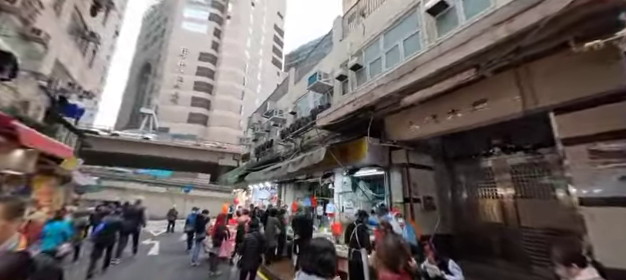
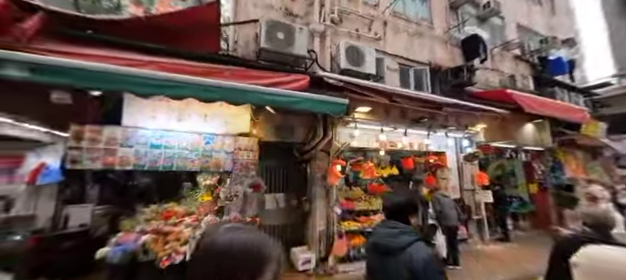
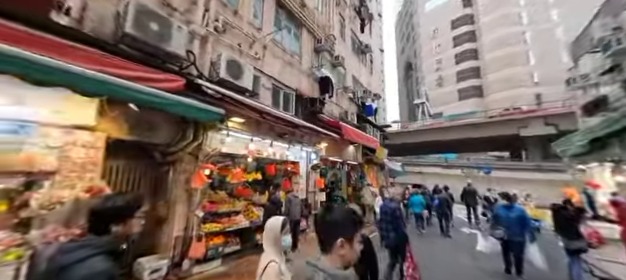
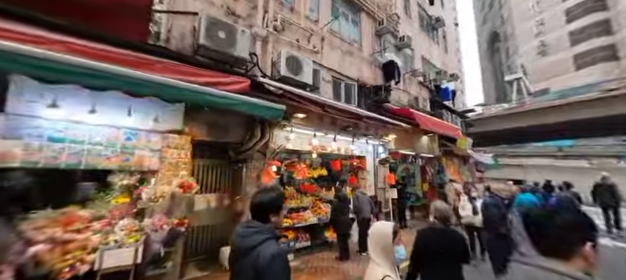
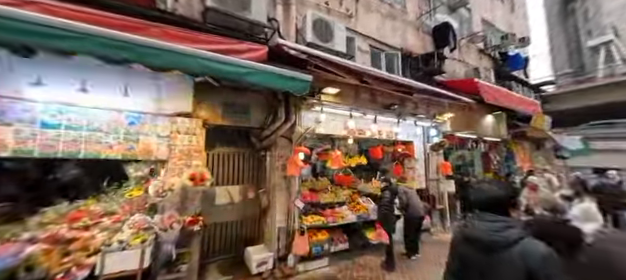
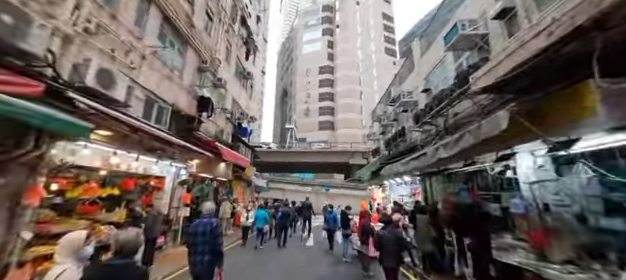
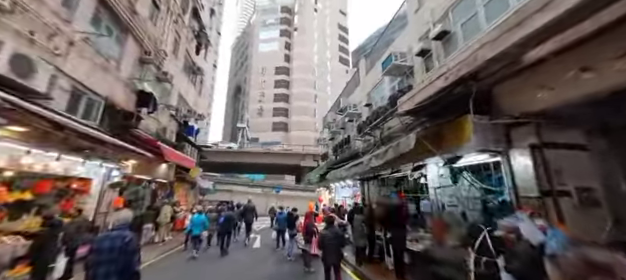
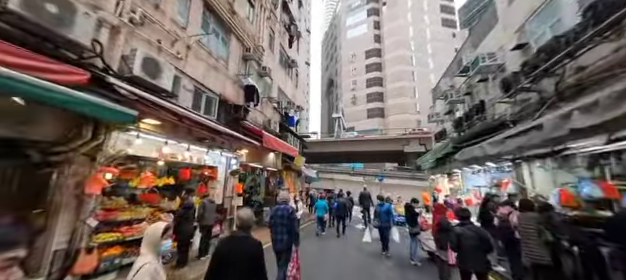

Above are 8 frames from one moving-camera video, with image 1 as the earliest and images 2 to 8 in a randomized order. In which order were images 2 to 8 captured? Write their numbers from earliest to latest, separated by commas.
7, 6, 8, 3, 4, 2, 5
